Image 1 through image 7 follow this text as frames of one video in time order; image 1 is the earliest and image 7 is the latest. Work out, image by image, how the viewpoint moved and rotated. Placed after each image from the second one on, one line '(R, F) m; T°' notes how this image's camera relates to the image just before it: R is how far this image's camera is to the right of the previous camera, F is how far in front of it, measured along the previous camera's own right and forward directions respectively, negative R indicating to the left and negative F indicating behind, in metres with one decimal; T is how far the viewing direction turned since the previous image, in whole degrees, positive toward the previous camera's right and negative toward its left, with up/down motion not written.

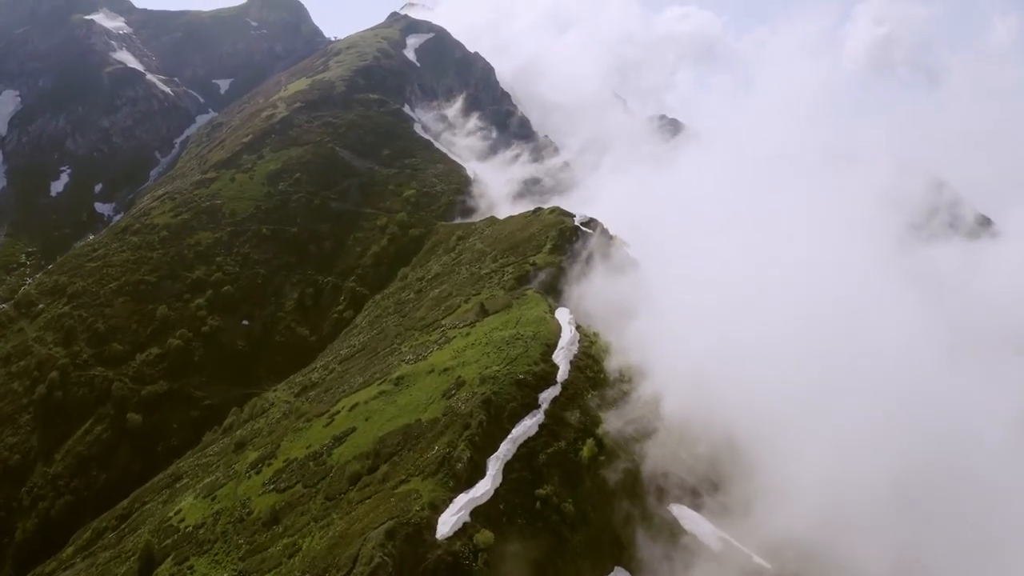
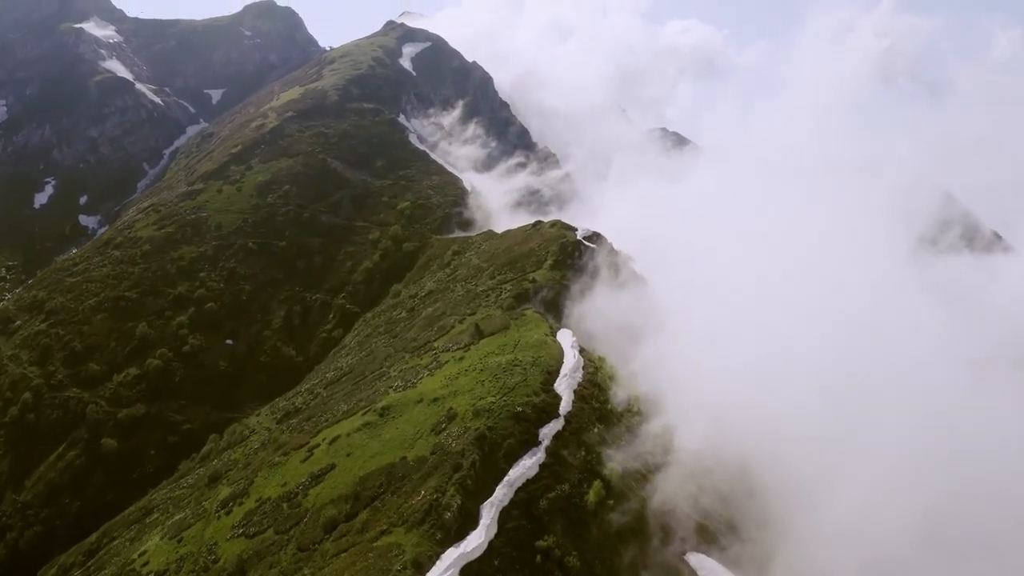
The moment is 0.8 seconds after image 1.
(+0.2, +6.8) m; 0°
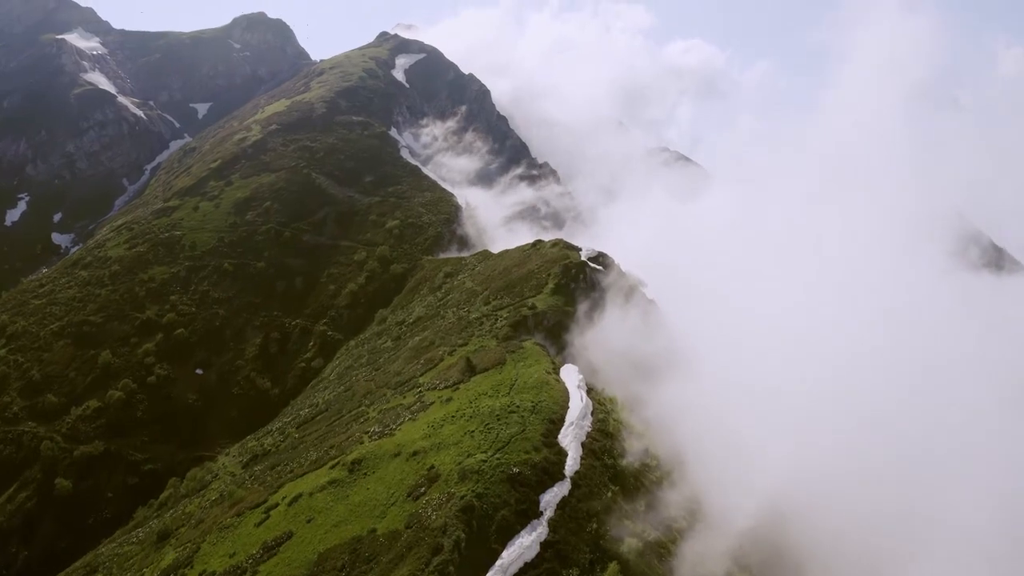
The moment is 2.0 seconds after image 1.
(+0.3, +10.6) m; 0°
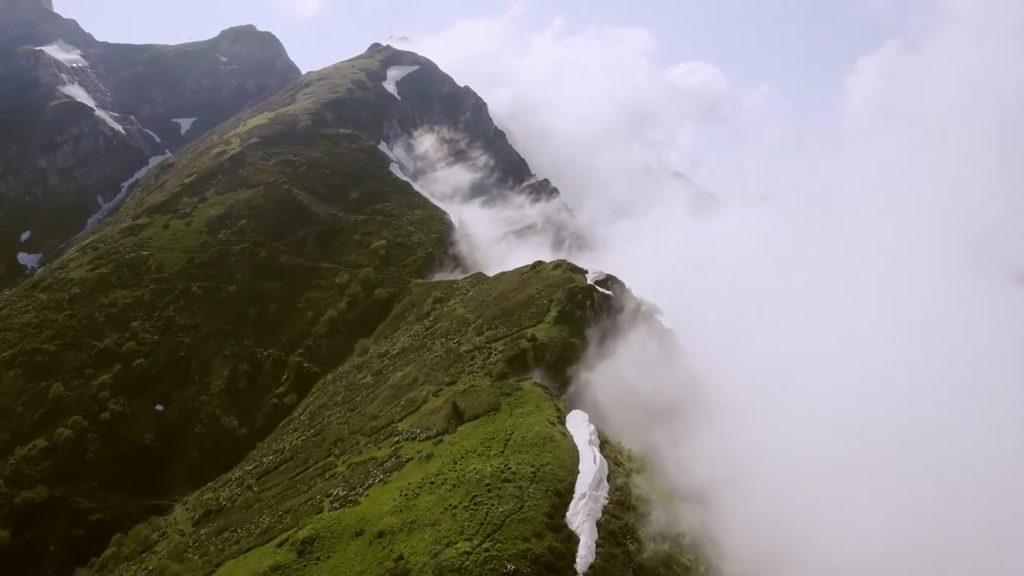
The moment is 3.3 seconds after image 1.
(+0.2, +11.5) m; 0°
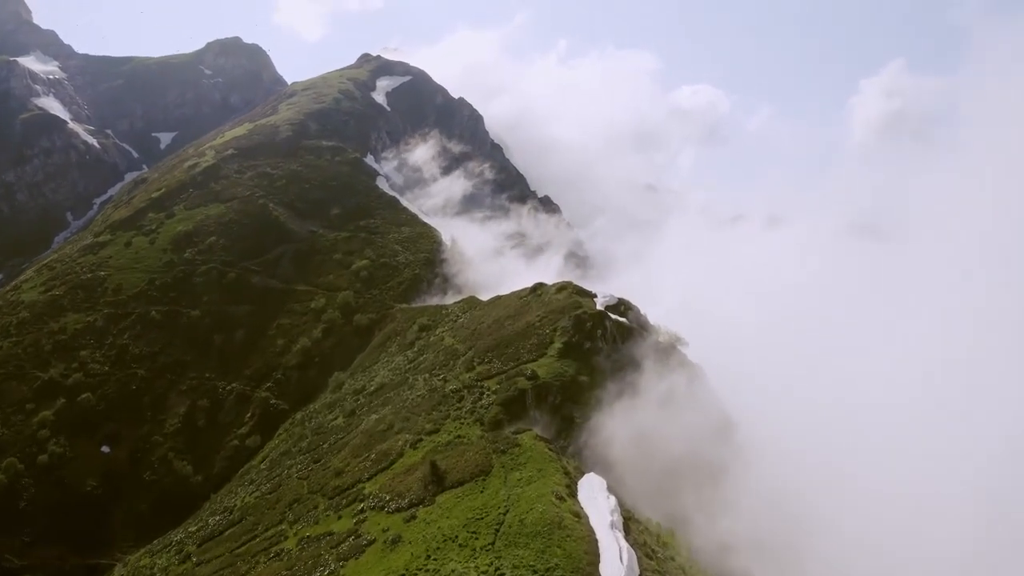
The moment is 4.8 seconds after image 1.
(+0.1, +12.0) m; 0°
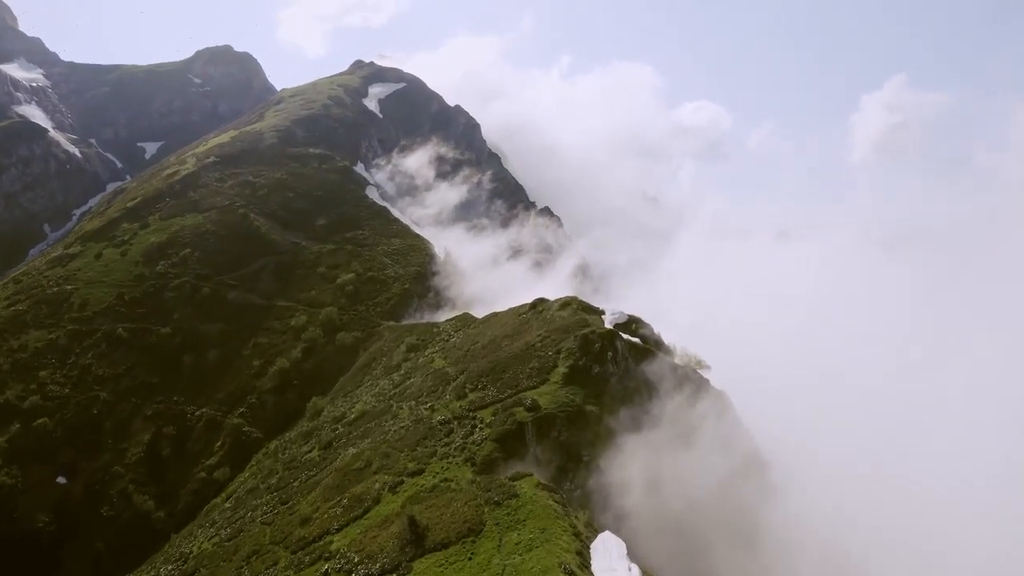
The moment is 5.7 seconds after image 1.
(+0.1, +7.8) m; 0°
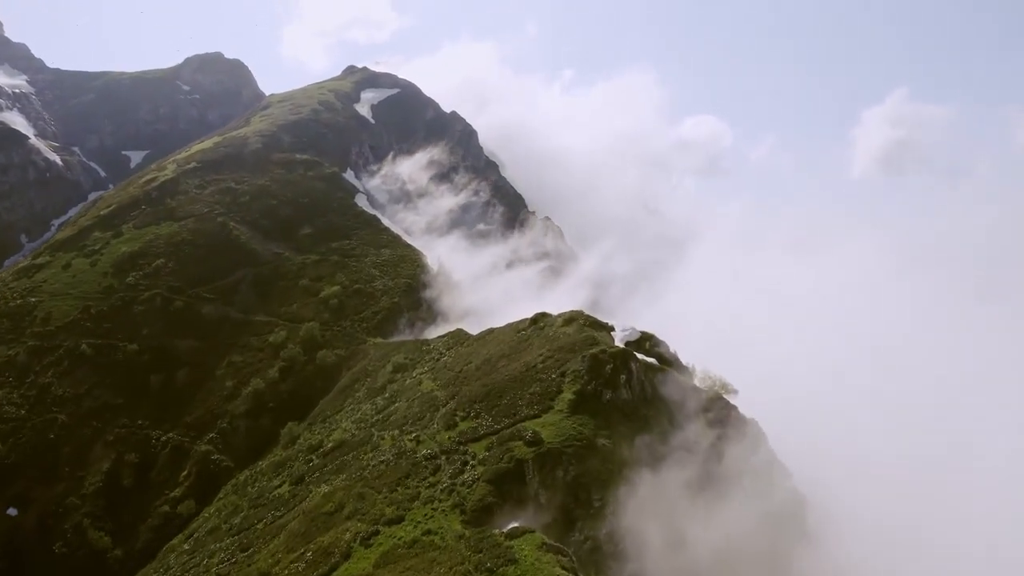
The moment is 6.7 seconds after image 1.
(0.0, +7.2) m; 0°
